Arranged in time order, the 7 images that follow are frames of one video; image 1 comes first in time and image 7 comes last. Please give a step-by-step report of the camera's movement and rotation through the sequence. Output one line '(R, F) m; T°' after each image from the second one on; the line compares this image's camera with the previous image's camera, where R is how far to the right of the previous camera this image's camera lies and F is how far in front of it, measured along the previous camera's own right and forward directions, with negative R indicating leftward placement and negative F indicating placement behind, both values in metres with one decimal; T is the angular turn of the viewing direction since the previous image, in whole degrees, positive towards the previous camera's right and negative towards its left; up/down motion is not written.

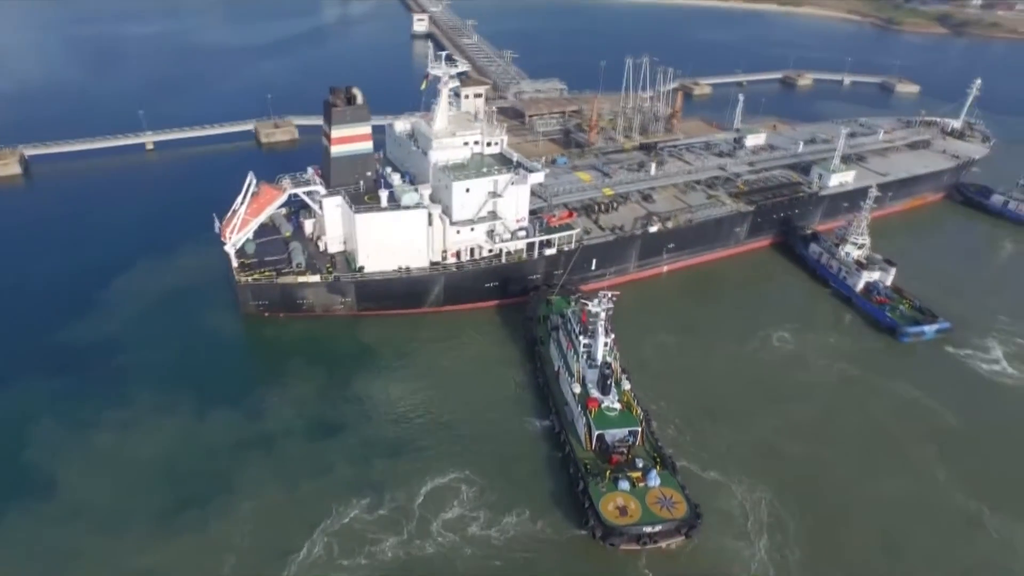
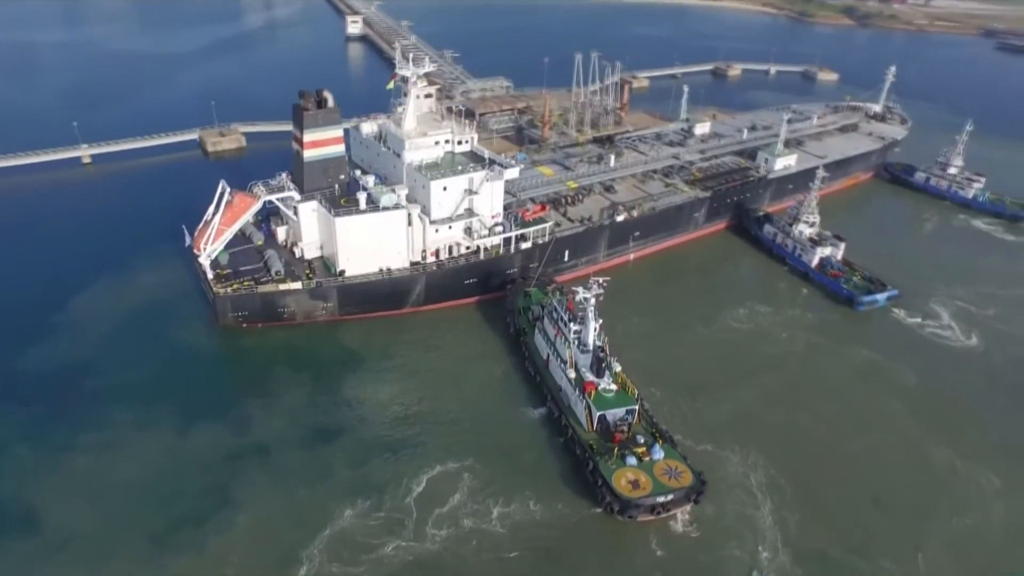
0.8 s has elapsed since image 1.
(-2.4, -0.5) m; +6°
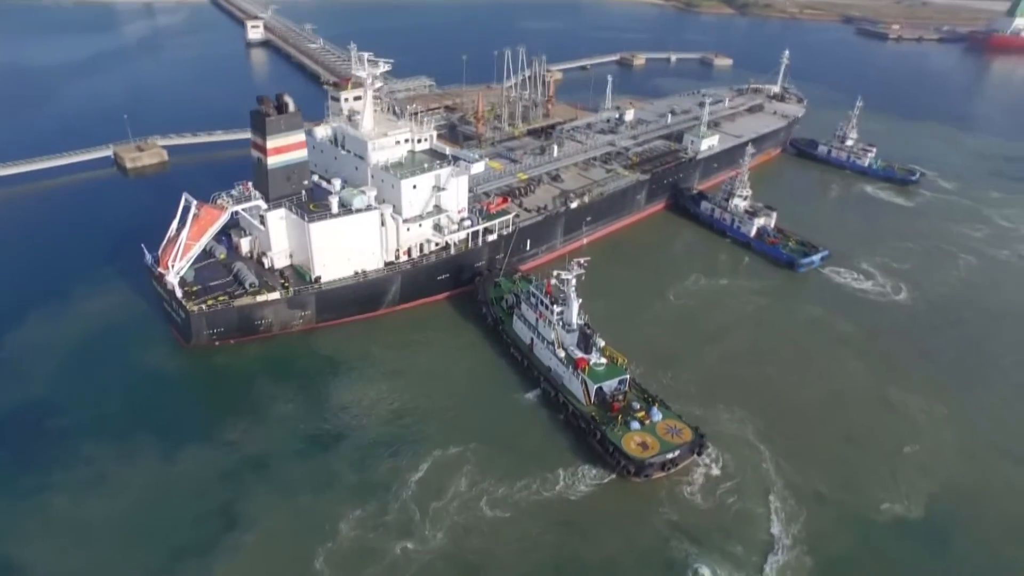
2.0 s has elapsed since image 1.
(-3.7, -0.7) m; +8°
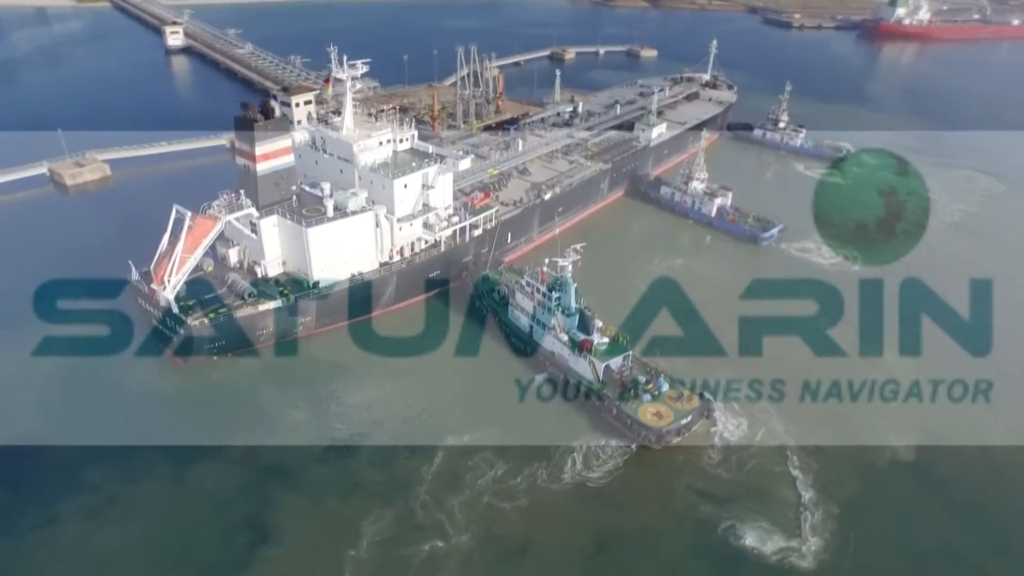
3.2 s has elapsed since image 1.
(-3.9, -0.7) m; +7°
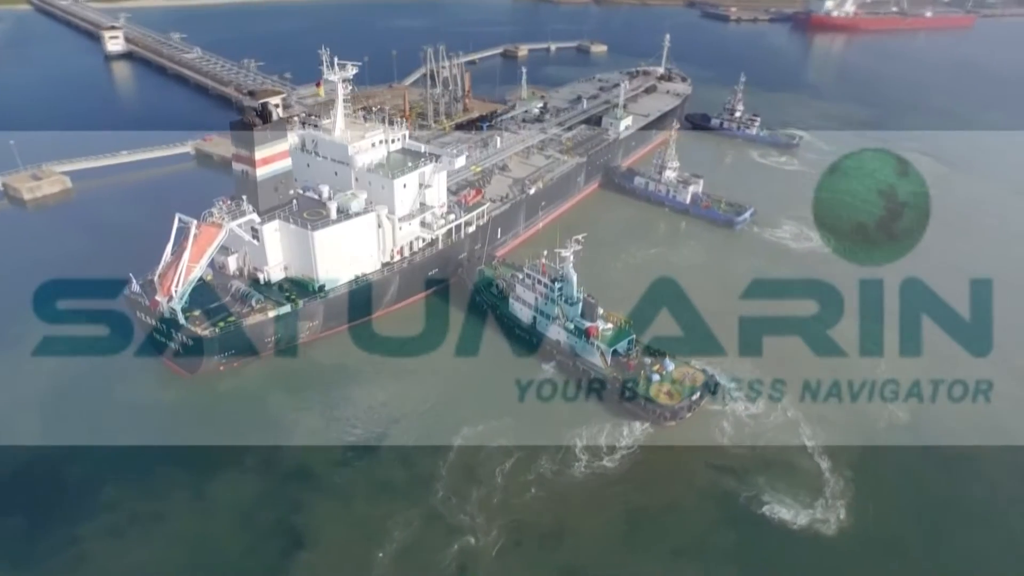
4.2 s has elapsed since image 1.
(-3.1, -0.6) m; +5°
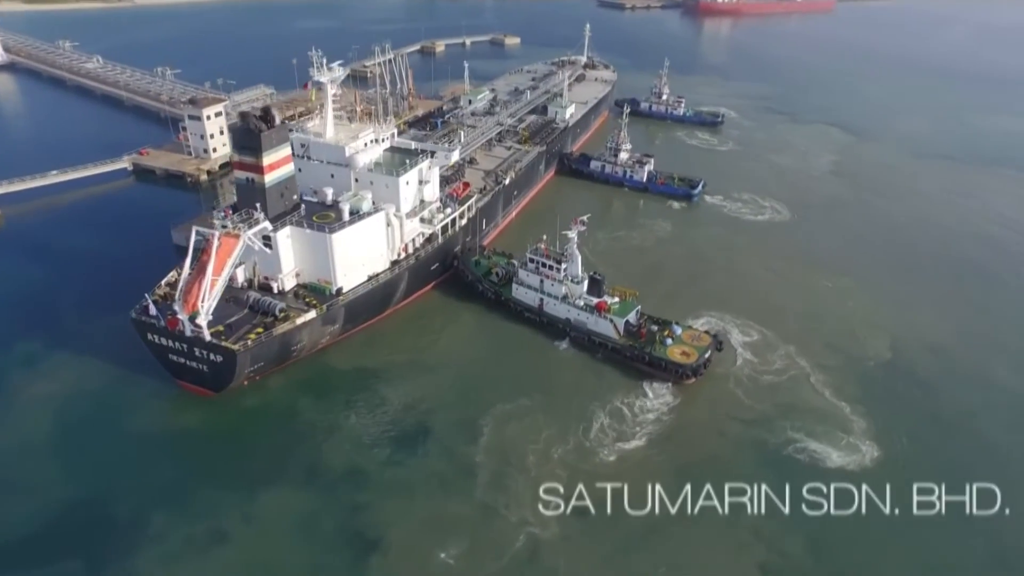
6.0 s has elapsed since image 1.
(-5.9, -0.7) m; +9°
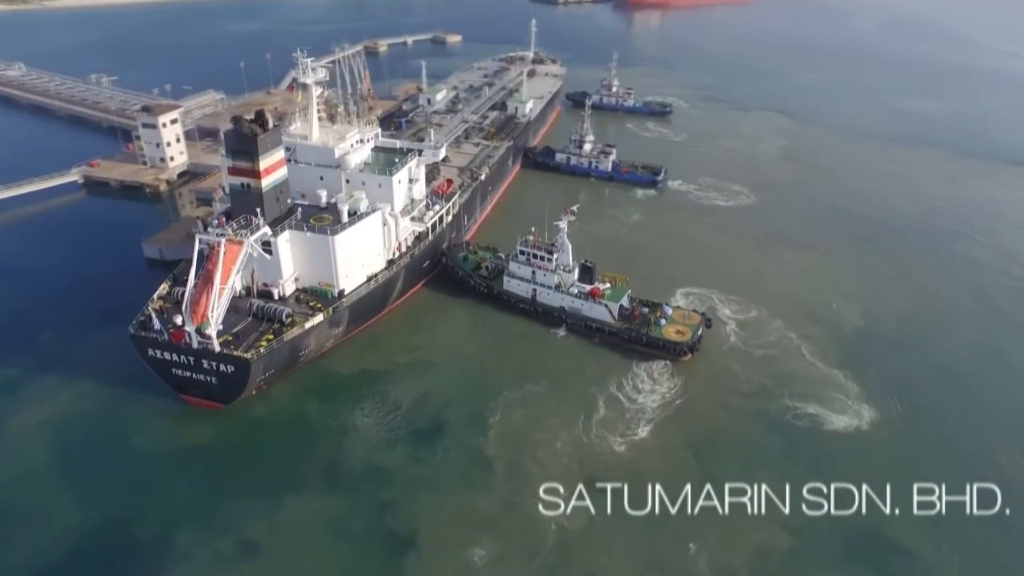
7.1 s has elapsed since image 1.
(-3.4, -0.5) m; +6°
